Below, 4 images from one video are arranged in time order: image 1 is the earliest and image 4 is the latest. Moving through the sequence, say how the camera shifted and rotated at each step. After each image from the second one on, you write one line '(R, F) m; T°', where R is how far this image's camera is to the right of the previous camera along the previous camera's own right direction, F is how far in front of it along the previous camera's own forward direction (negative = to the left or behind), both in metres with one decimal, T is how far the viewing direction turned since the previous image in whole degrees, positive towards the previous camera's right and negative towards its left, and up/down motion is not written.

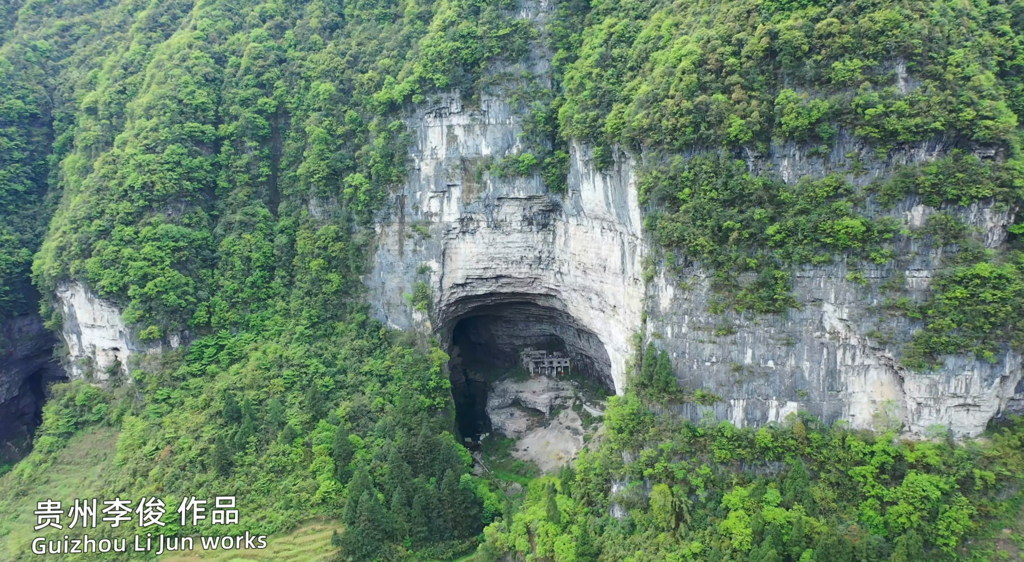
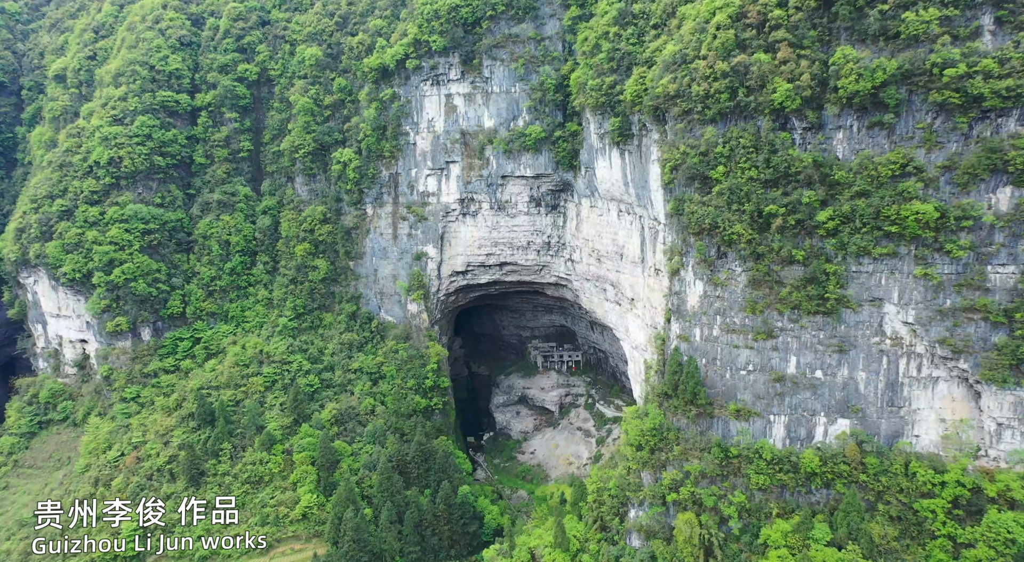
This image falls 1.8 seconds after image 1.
(+0.3, +3.7) m; -1°
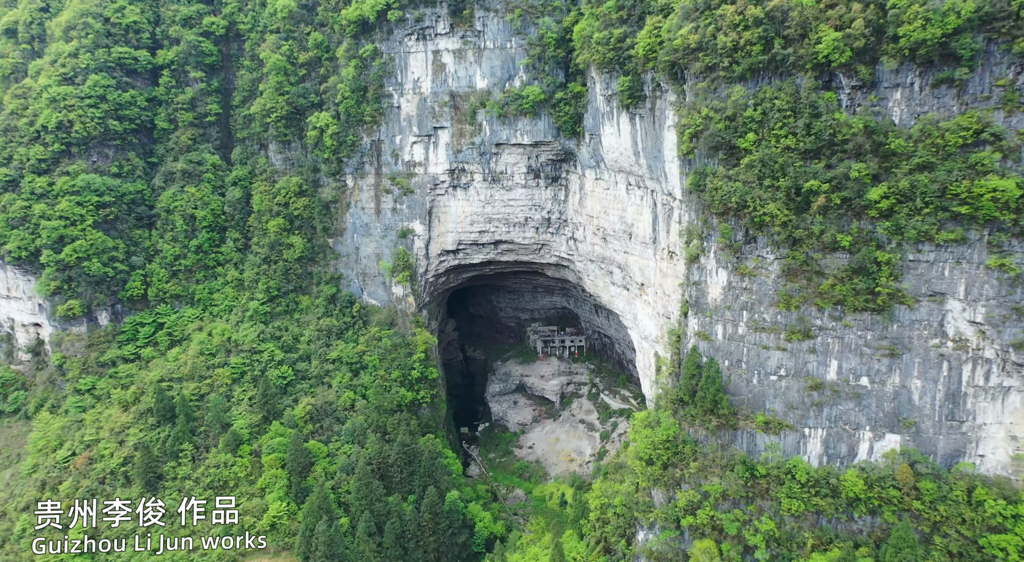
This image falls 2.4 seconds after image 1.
(+0.4, +3.3) m; 0°
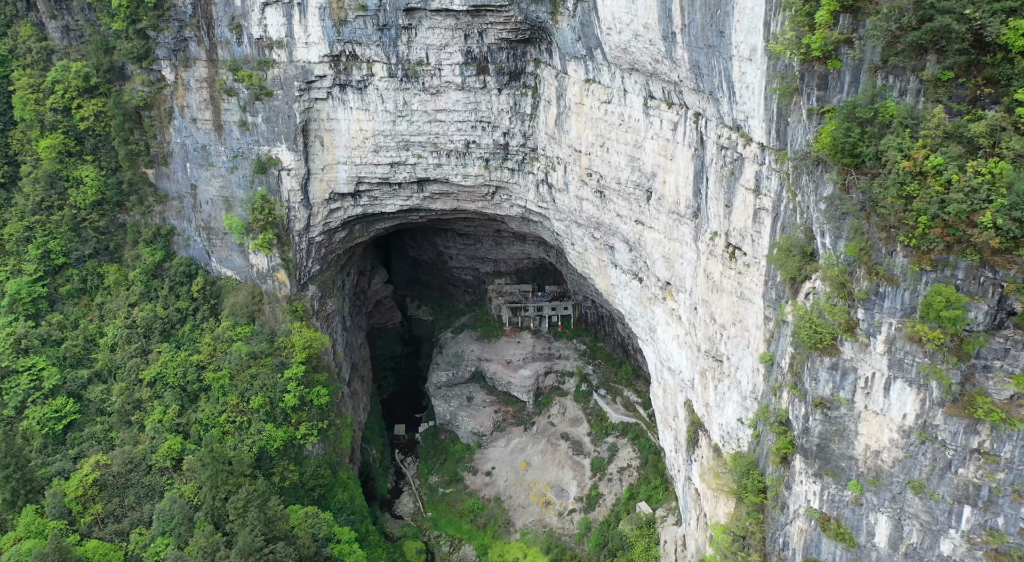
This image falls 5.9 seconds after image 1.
(+1.6, +12.3) m; 0°
